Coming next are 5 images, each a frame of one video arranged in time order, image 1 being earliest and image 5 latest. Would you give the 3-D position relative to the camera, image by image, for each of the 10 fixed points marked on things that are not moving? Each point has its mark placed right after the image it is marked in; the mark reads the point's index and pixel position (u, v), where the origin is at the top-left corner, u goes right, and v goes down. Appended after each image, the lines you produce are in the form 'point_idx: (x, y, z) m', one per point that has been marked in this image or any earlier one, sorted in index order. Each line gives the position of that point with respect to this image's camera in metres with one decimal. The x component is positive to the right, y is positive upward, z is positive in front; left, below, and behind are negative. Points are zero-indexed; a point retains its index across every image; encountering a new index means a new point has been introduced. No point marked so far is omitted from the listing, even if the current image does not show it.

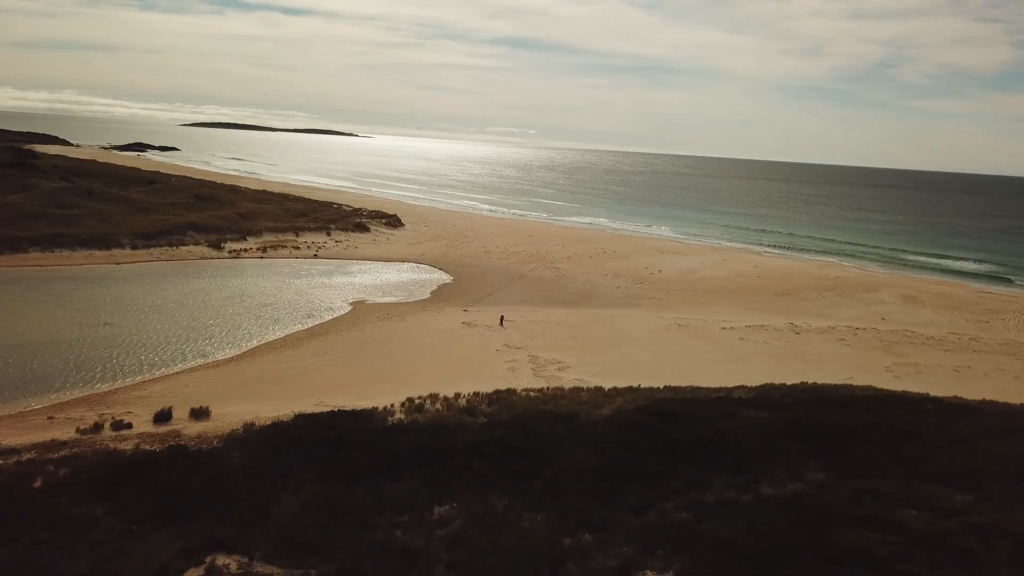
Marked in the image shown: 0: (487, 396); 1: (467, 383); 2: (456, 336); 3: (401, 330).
0: (-0.5, -2.0, +14.2) m
1: (-0.9, -2.0, +15.4) m
2: (-1.4, -1.2, +19.1) m
3: (-2.9, -1.1, +19.7) m
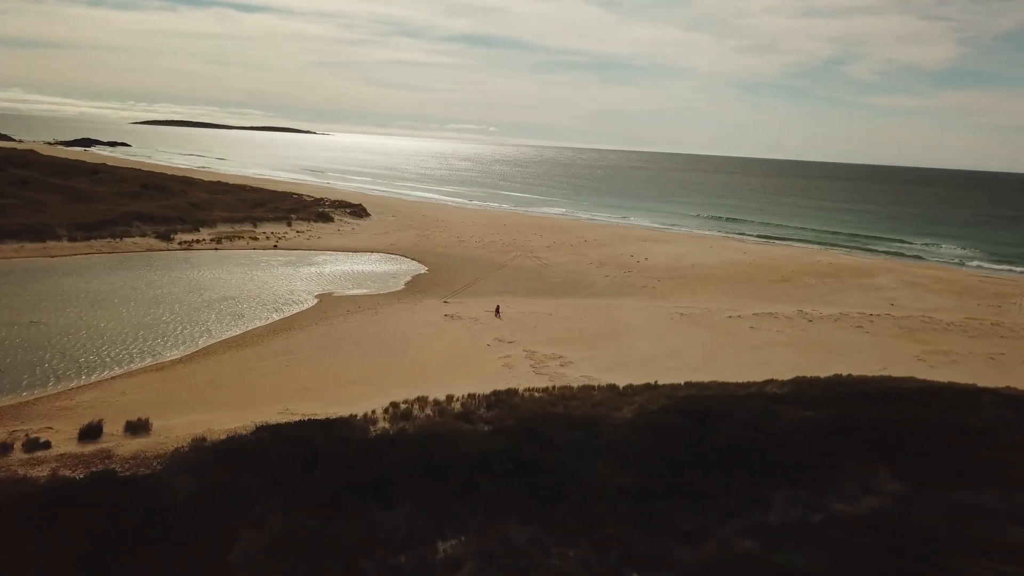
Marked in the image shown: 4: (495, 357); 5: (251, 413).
0: (-0.5, -1.8, +12.1) m
1: (-1.0, -1.7, +13.3) m
2: (-1.6, -1.0, +17.0) m
3: (-3.2, -0.9, +17.5) m
4: (-0.3, -1.4, +15.0) m
5: (-4.1, -1.9, +11.6) m
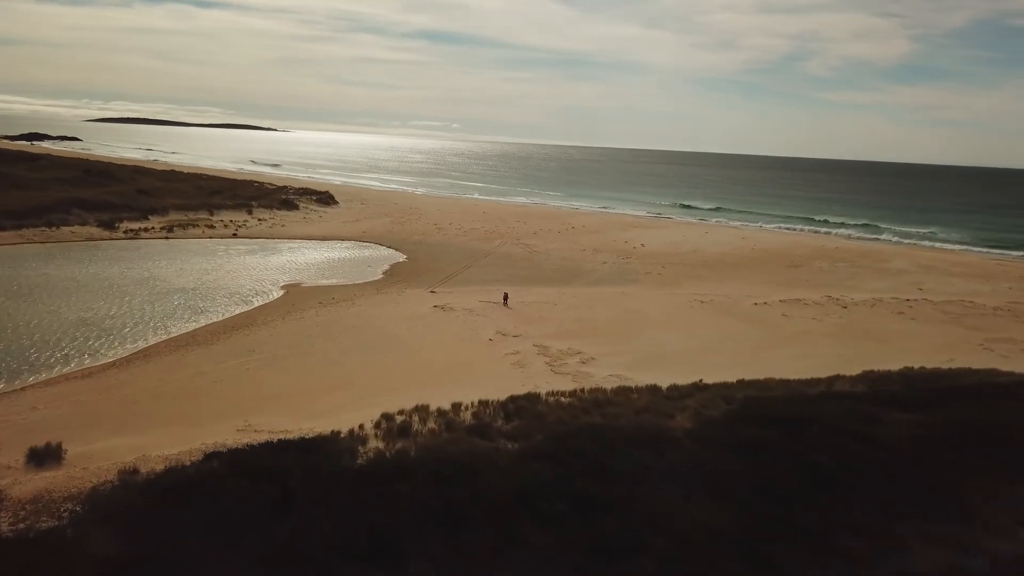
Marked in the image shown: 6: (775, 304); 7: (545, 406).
0: (-0.2, -1.5, +9.7) m
1: (-0.7, -1.5, +10.8) m
2: (-1.6, -0.7, +14.5) m
3: (-3.2, -0.6, +14.9) m
4: (-0.2, -1.1, +12.5) m
5: (-3.8, -1.7, +9.0) m
6: (+6.0, -0.4, +17.1) m
7: (+0.4, -1.5, +9.6) m
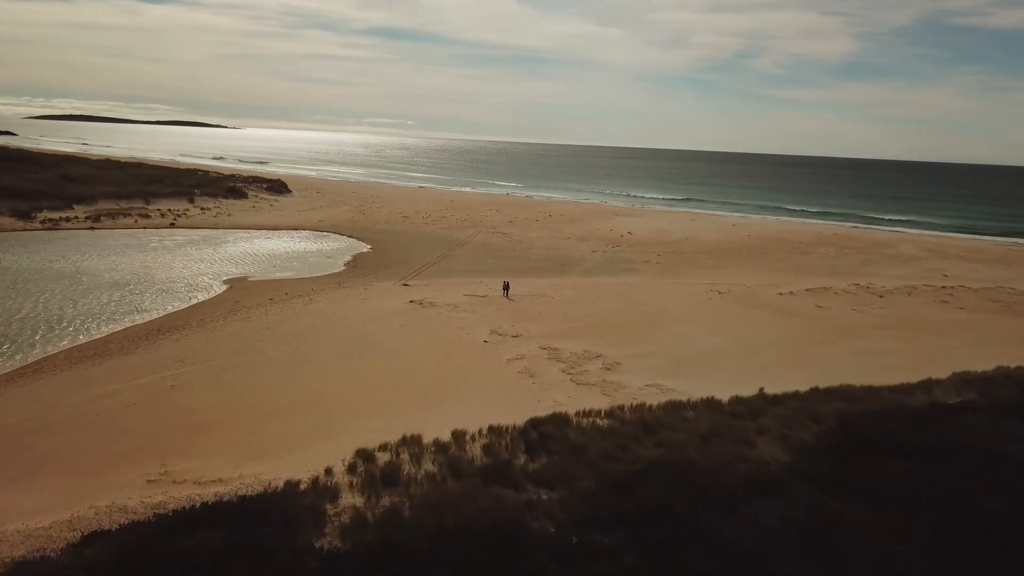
0: (0.0, -1.4, +7.1) m
1: (-0.6, -1.3, +8.2) m
2: (-1.6, -0.5, +11.8) m
3: (-3.2, -0.5, +12.2) m
4: (-0.1, -0.9, +10.0) m
5: (-3.5, -1.6, +6.3) m
6: (+5.8, -0.1, +14.9) m
7: (+0.6, -1.4, +7.1) m
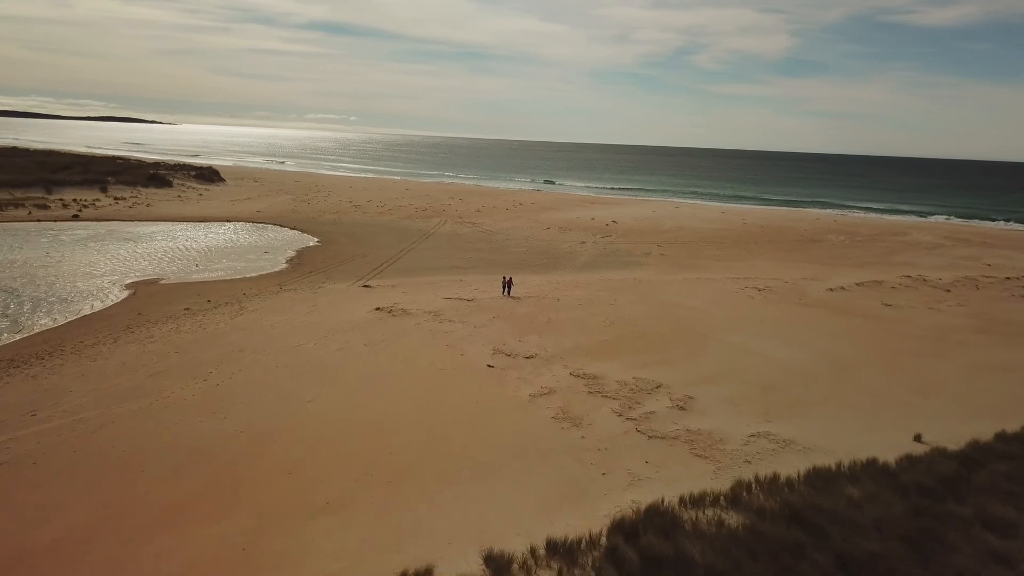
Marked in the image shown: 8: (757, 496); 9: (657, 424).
0: (+0.5, -1.4, +4.0) m
1: (-0.2, -1.4, +5.1) m
2: (-1.5, -0.6, +8.6) m
3: (-3.2, -0.5, +8.8) m
4: (+0.1, -1.0, +6.9) m
5: (-3.0, -1.7, +2.9) m
6: (+5.6, 0.0, +12.2) m
7: (+1.1, -1.4, +4.1) m
8: (+1.5, -1.3, +4.8) m
9: (+1.2, -1.1, +6.1) m
